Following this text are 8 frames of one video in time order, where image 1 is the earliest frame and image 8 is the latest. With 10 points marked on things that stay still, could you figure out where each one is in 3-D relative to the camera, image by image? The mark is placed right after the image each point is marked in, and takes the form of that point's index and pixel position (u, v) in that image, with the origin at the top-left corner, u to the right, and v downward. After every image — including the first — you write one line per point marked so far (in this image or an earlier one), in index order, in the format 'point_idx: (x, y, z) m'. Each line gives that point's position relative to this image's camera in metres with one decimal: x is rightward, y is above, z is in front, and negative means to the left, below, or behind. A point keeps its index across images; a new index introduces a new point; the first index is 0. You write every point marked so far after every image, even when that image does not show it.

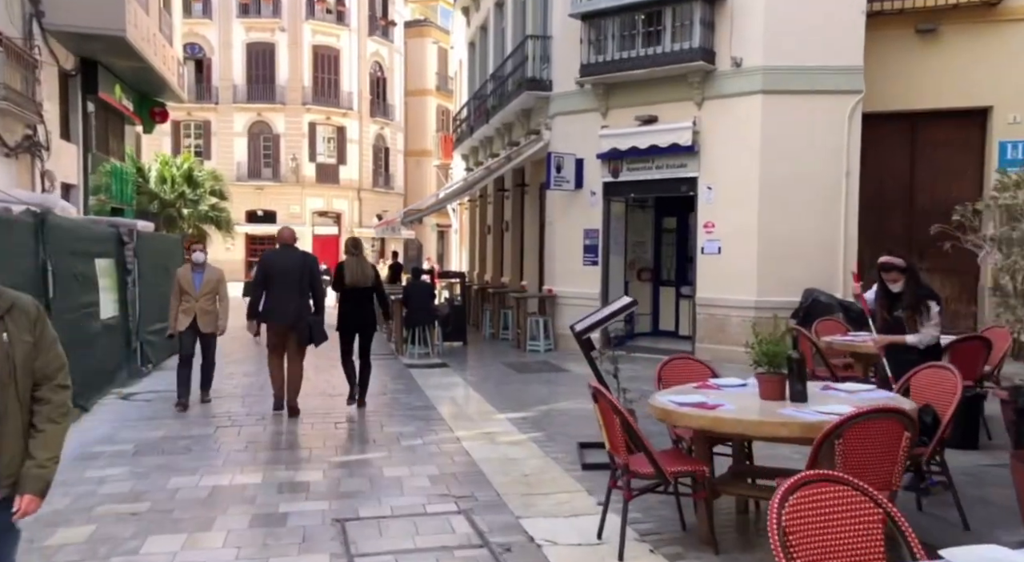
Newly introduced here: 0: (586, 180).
0: (+1.2, +1.7, +13.6) m
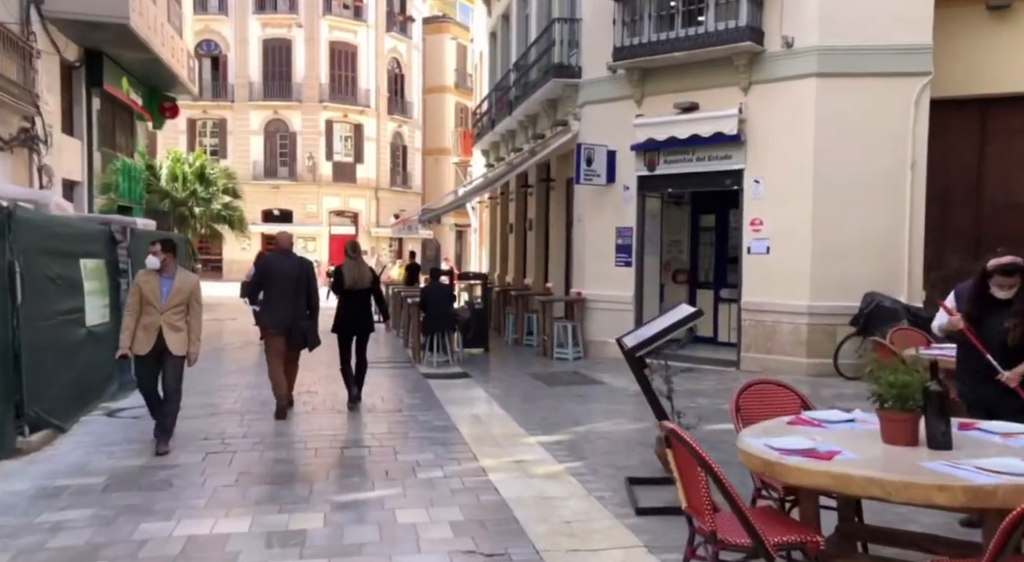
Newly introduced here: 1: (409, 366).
0: (+1.6, +1.7, +12.5) m
1: (-1.6, -1.3, +12.3) m
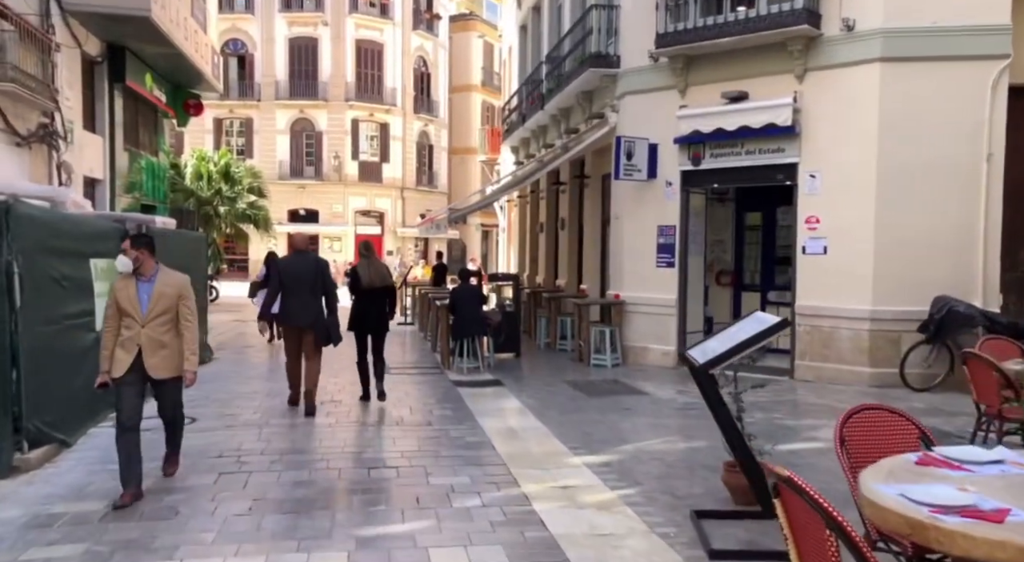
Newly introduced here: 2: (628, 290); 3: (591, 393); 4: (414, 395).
0: (+2.2, +1.6, +11.8) m
1: (-1.1, -1.3, +11.7) m
2: (+1.8, -0.1, +12.4) m
3: (+0.9, -1.3, +9.7) m
4: (-1.2, -1.3, +9.6) m
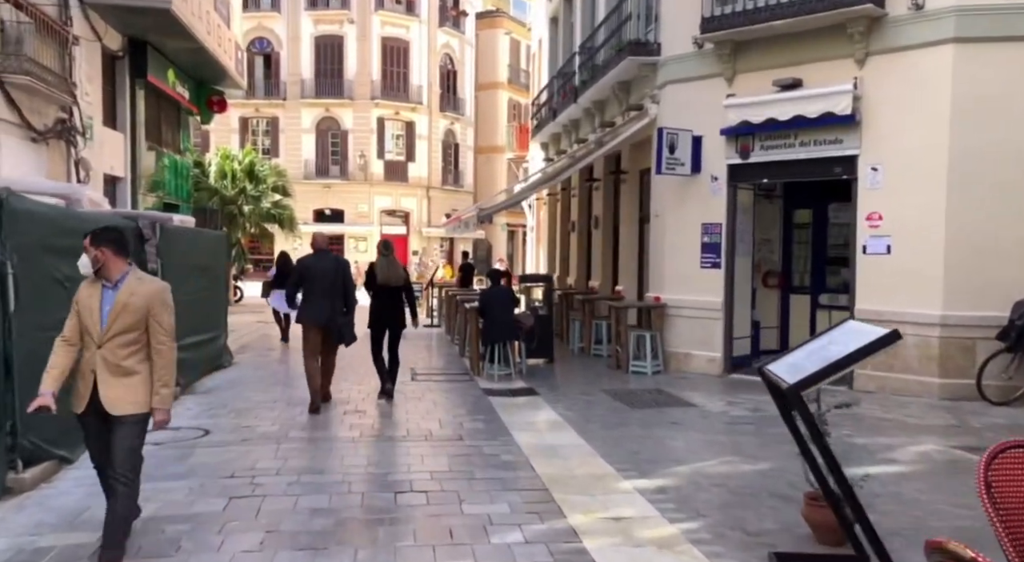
0: (+2.6, +1.6, +11.0) m
1: (-0.6, -1.3, +11.0) m
2: (+2.3, -0.2, +11.6) m
3: (+1.3, -1.4, +9.0) m
4: (-0.8, -1.4, +8.9) m
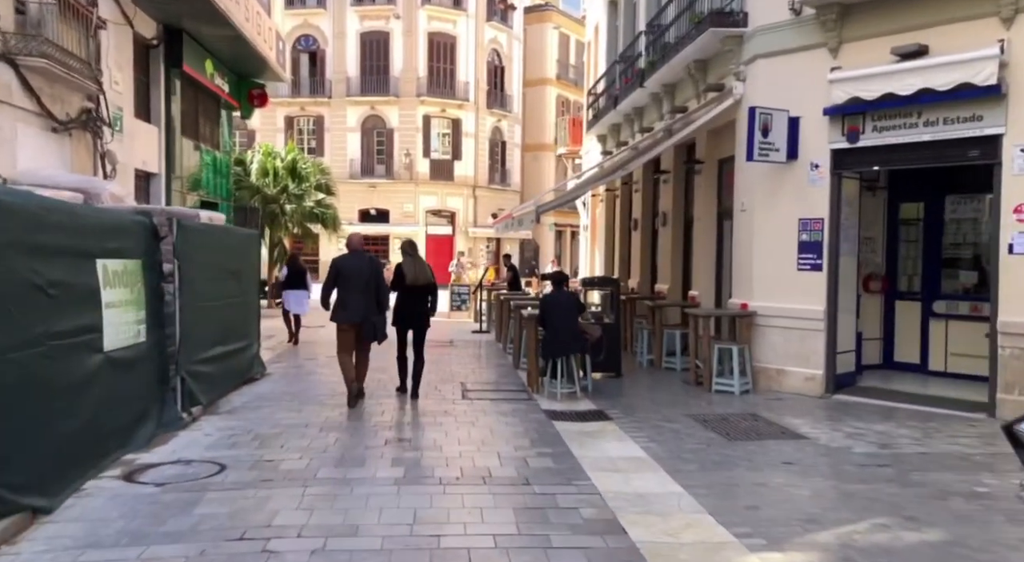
0: (+3.4, +1.5, +9.5) m
1: (+0.2, -1.4, +9.7) m
2: (+3.1, -0.2, +10.1) m
3: (+2.0, -1.4, +7.5) m
4: (-0.1, -1.4, +7.6) m
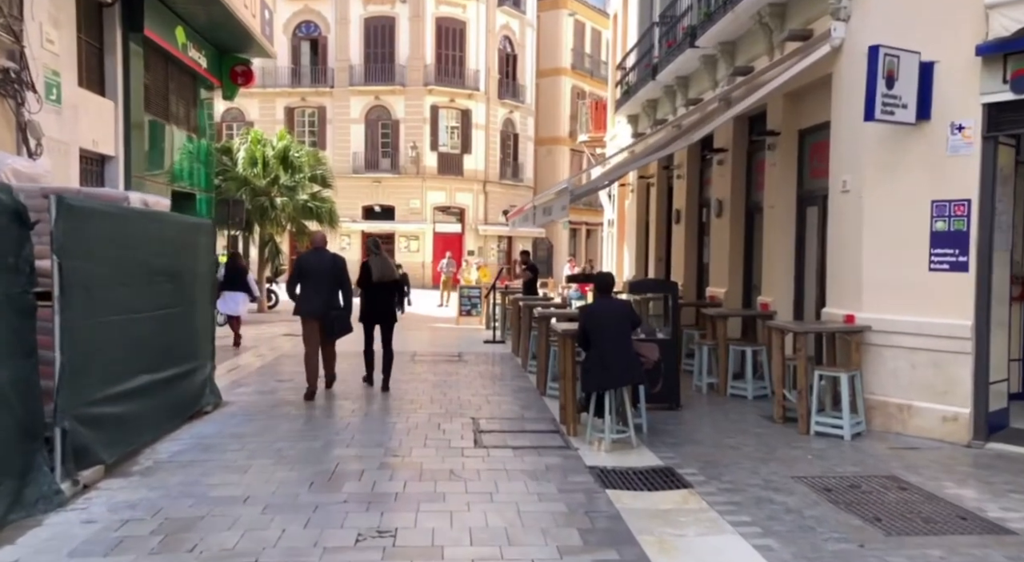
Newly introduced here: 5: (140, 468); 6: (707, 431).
0: (+3.7, +1.5, +6.9) m
1: (+0.4, -1.4, +7.1) m
2: (+3.3, -0.3, +7.5) m
3: (+2.2, -1.4, +4.9) m
4: (+0.1, -1.4, +5.0) m
5: (-2.8, -1.4, +6.2) m
6: (+1.9, -1.4, +7.7) m
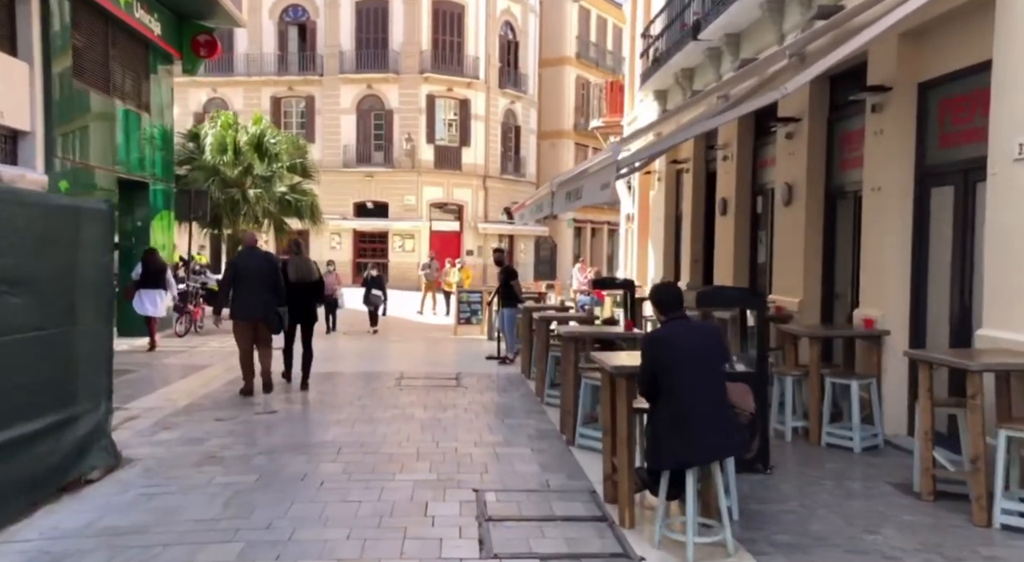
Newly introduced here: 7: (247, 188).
0: (+3.8, +1.4, +4.3) m
1: (+0.6, -1.5, +4.5) m
2: (+3.5, -0.3, +4.9) m
3: (+2.4, -1.5, +2.4) m
4: (+0.3, -1.5, +2.4) m
5: (-2.7, -1.5, +3.6) m
6: (+2.0, -1.5, +5.1) m
7: (-6.5, +2.3, +20.0) m
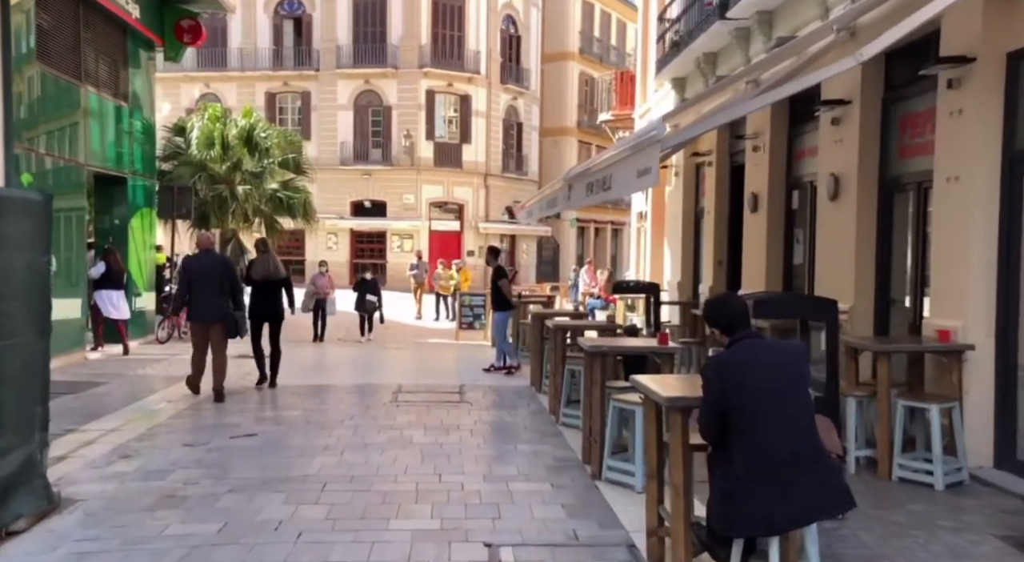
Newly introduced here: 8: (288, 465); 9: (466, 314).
0: (+3.9, +1.4, +3.2) m
1: (+0.7, -1.5, +3.4) m
2: (+3.6, -0.4, +3.8) m
3: (+2.5, -1.6, +1.3) m
4: (+0.4, -1.6, +1.4) m
5: (-2.6, -1.5, +2.5) m
6: (+2.1, -1.5, +4.0) m
7: (-6.4, +2.2, +18.9) m
8: (-1.8, -1.5, +6.4) m
9: (-0.9, -0.6, +16.0) m
